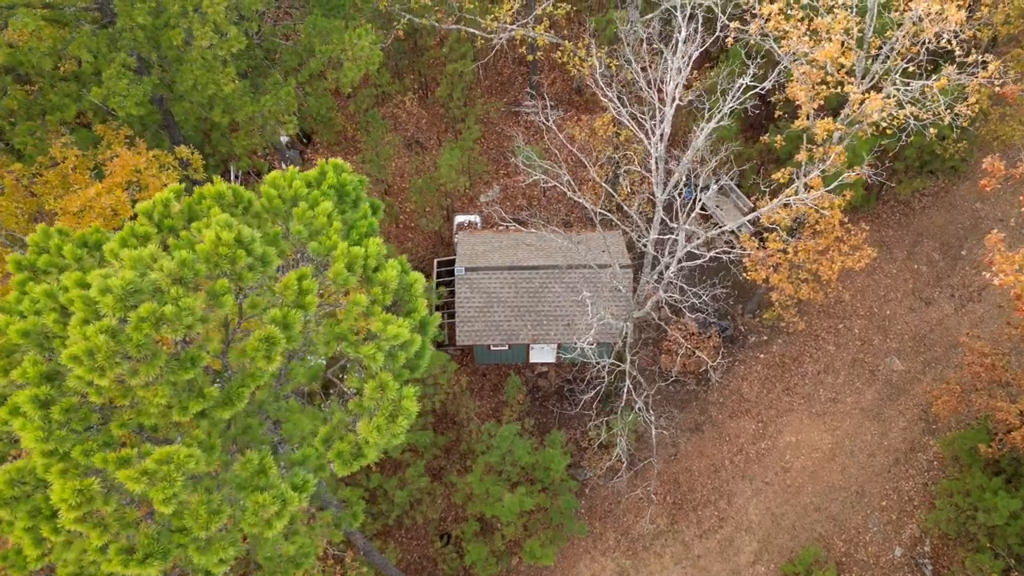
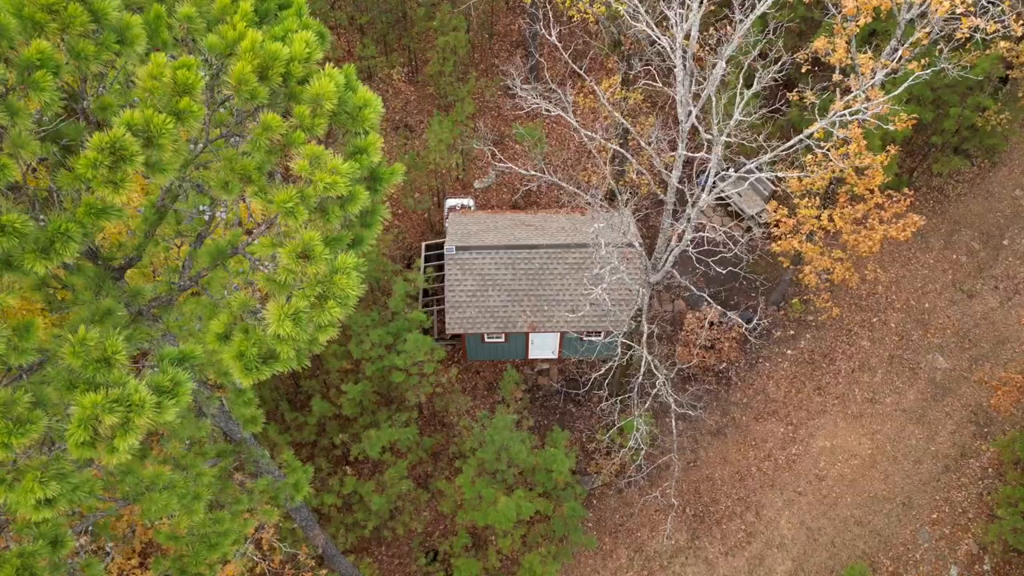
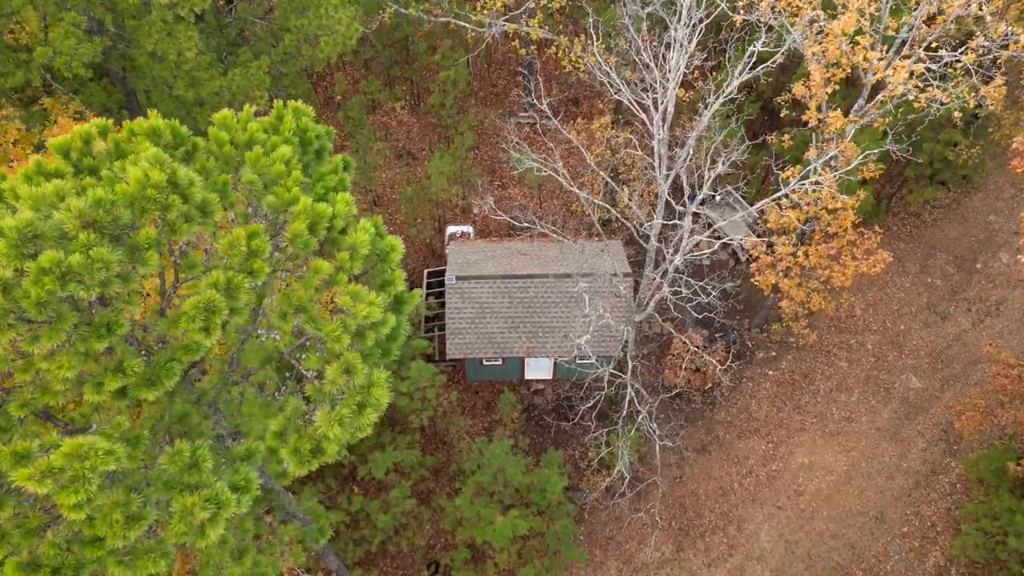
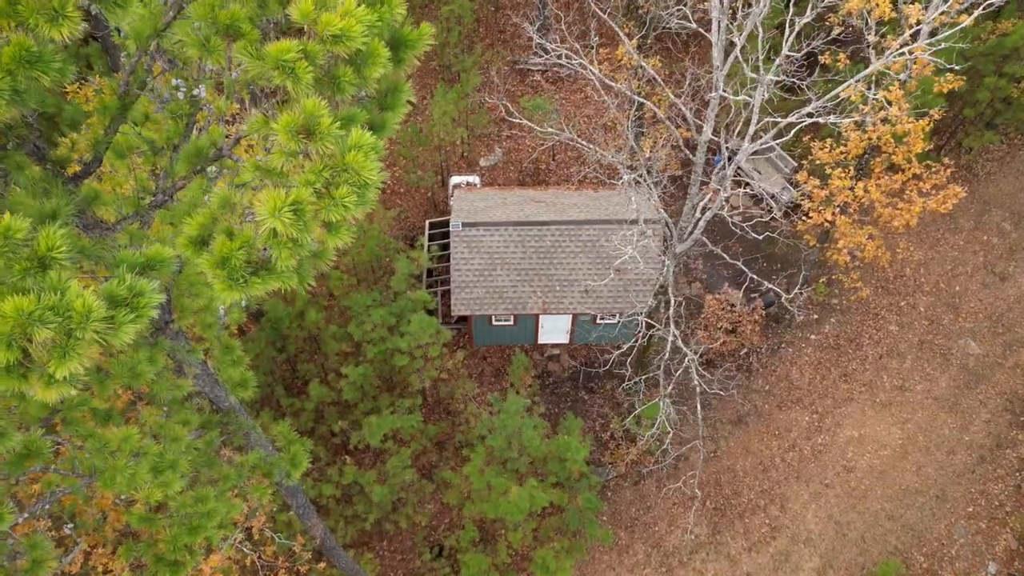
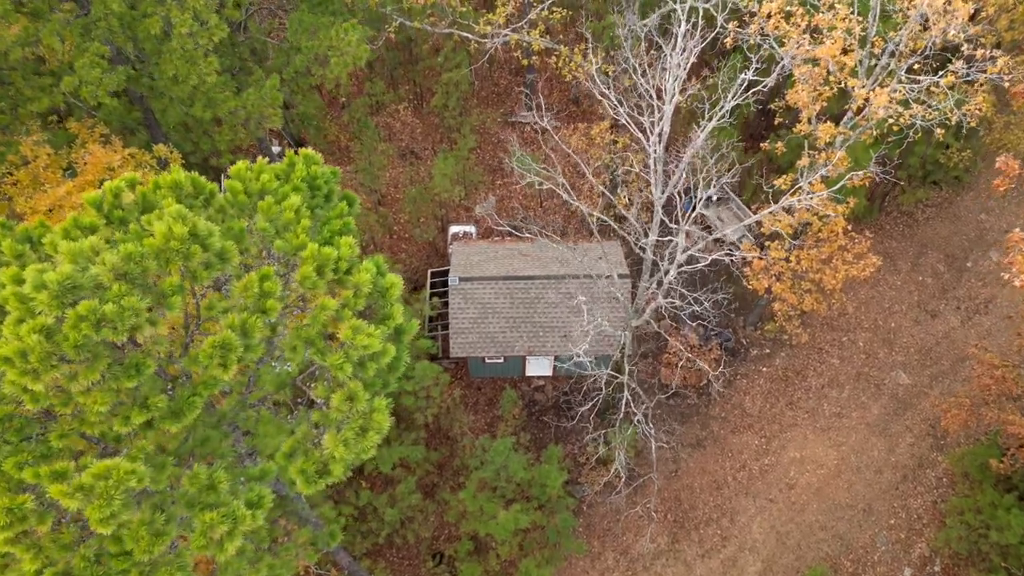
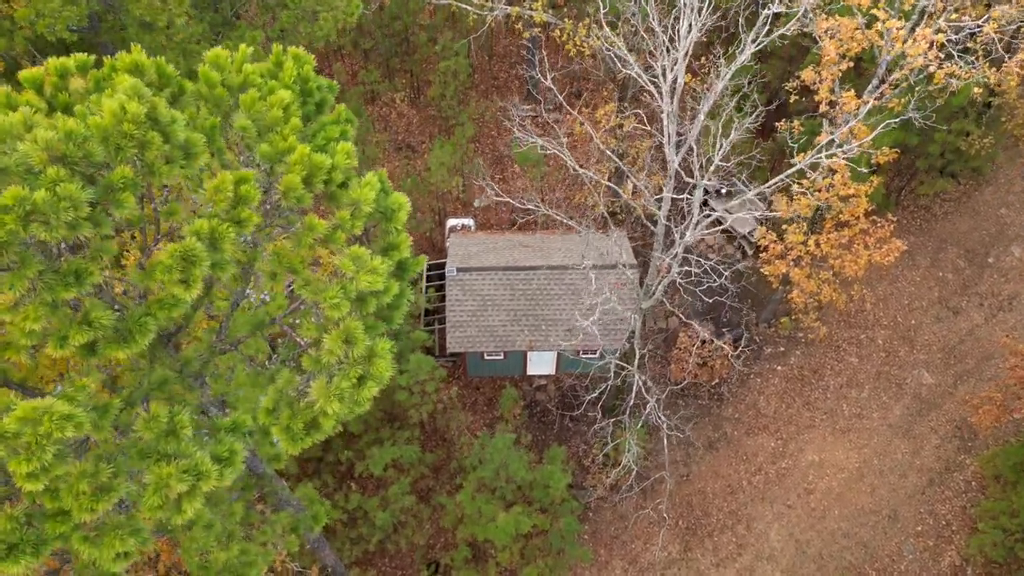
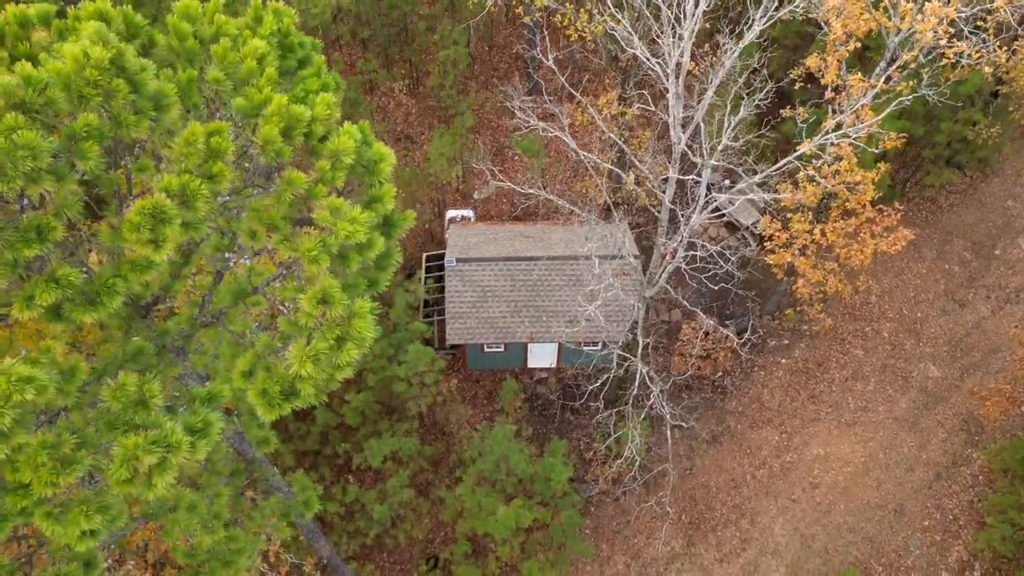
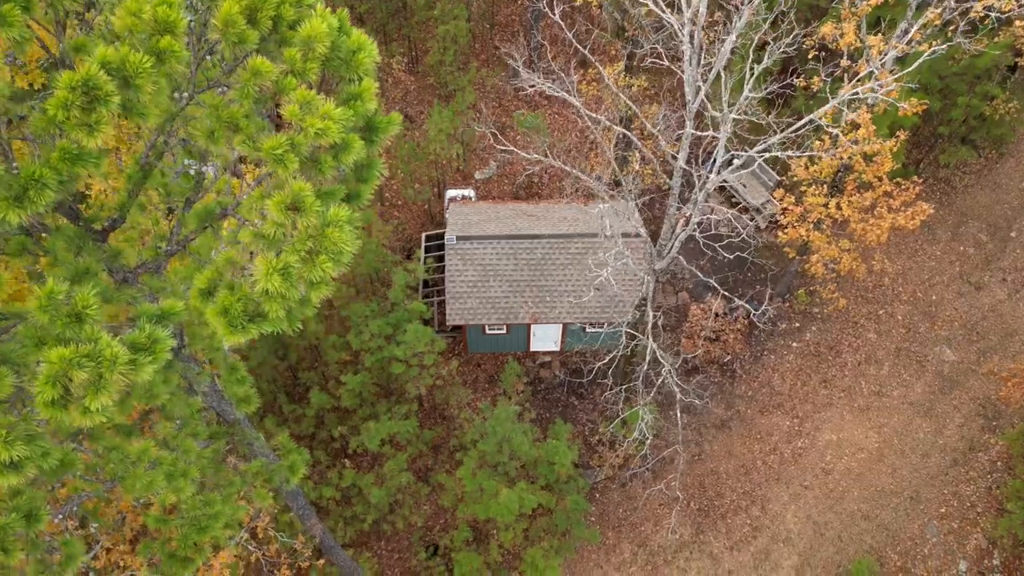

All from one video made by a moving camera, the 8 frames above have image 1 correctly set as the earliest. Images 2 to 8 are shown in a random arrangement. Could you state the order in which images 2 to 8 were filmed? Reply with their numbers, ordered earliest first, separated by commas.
5, 3, 6, 7, 2, 8, 4
